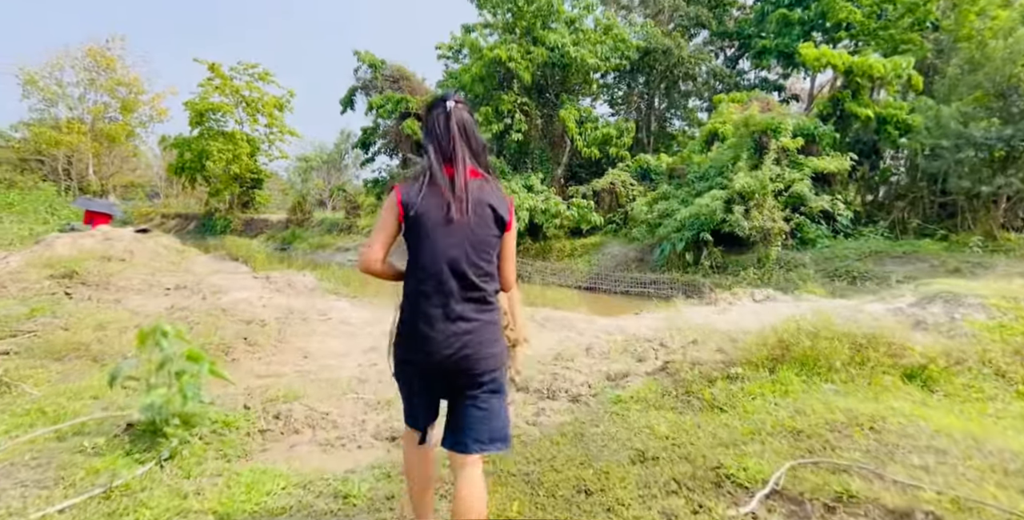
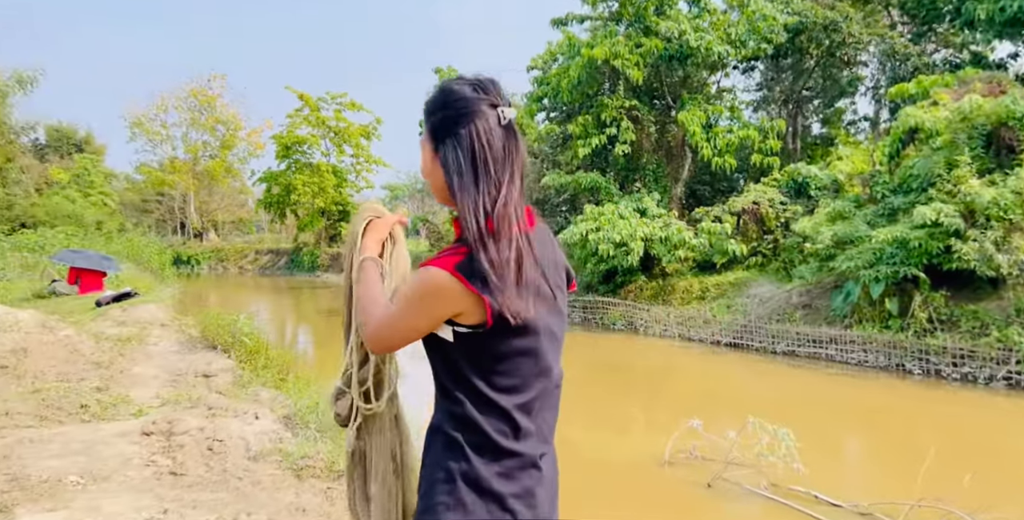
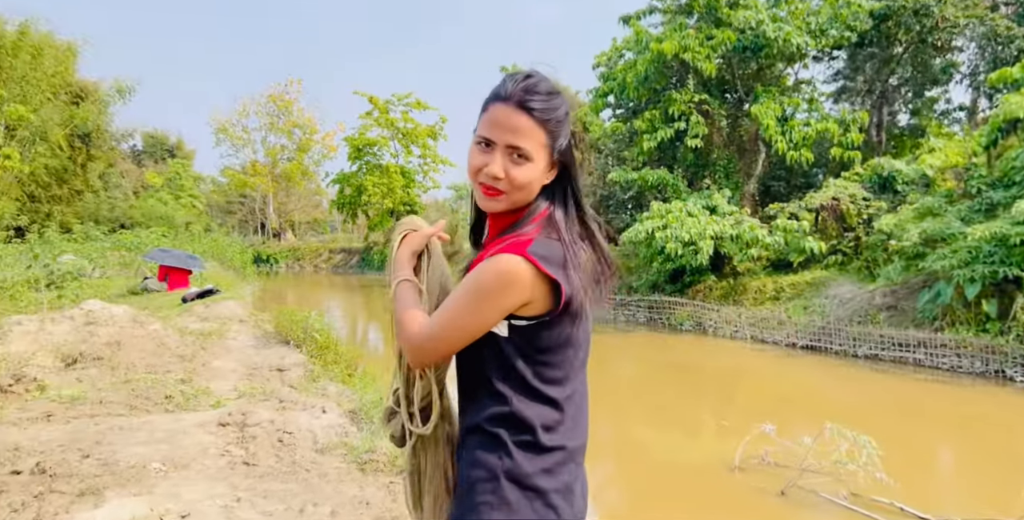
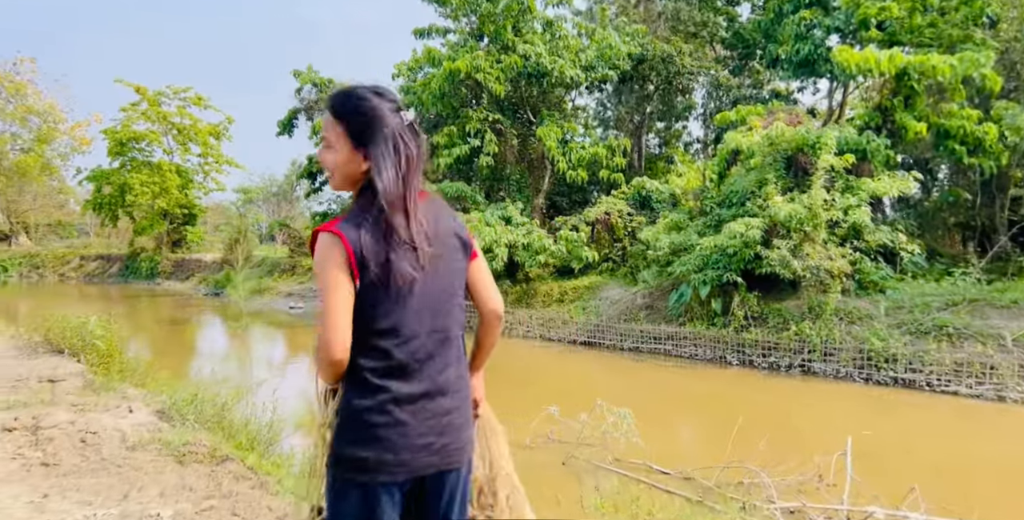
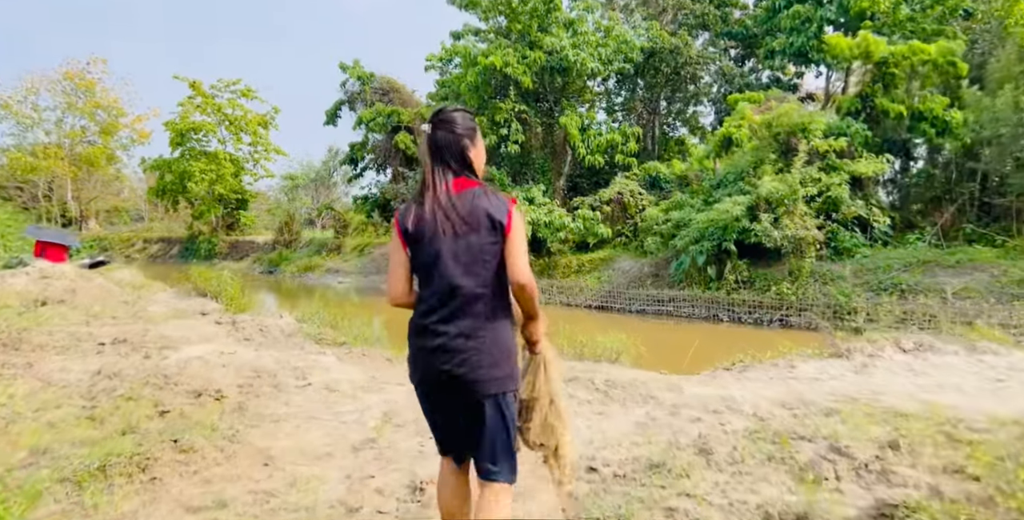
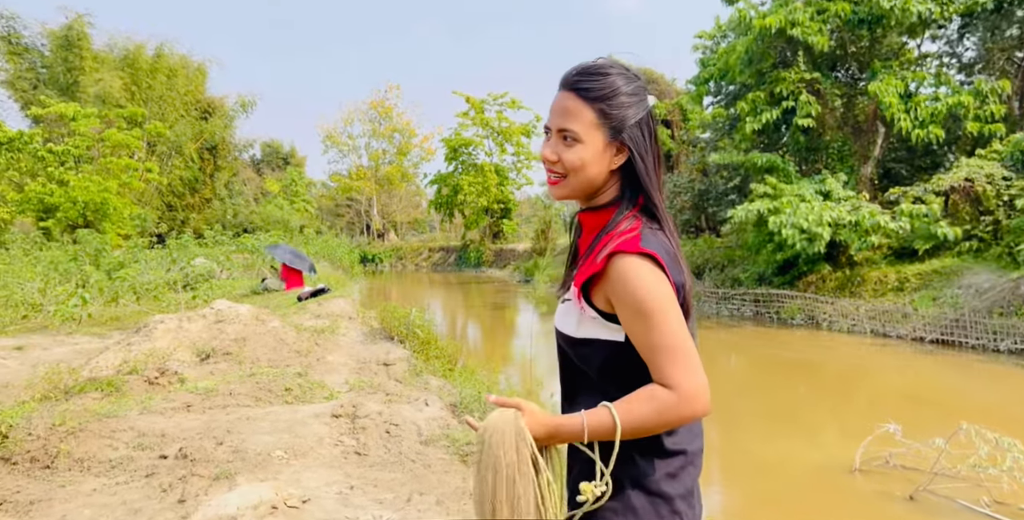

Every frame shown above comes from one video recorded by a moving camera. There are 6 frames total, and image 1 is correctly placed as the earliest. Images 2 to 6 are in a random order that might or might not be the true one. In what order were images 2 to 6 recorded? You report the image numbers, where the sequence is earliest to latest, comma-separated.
5, 4, 2, 3, 6
